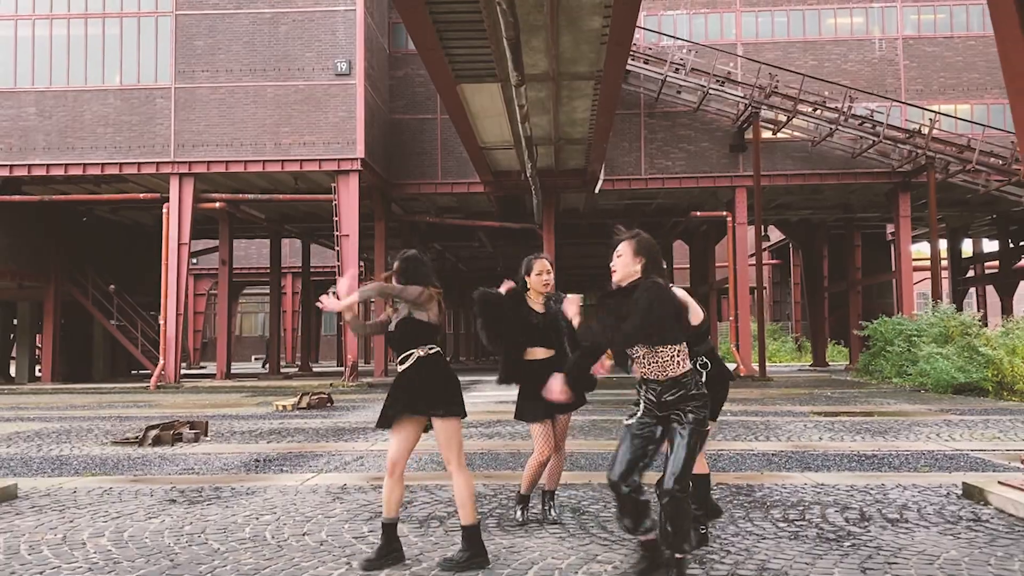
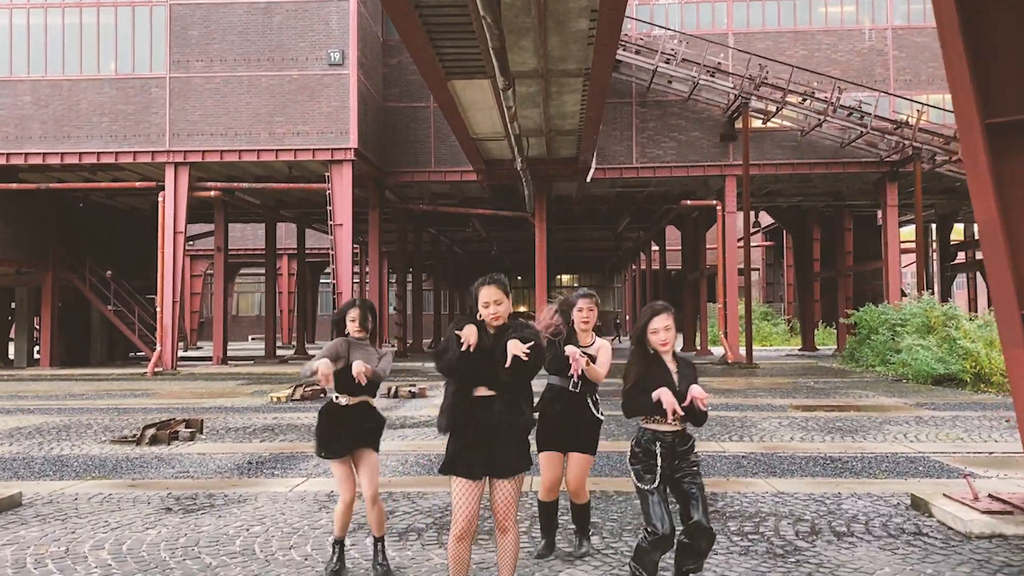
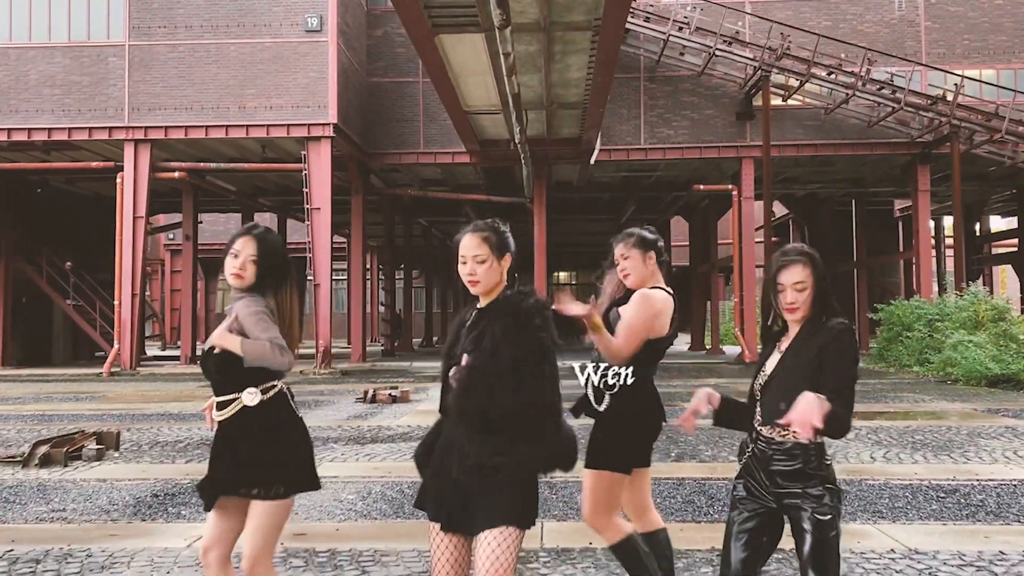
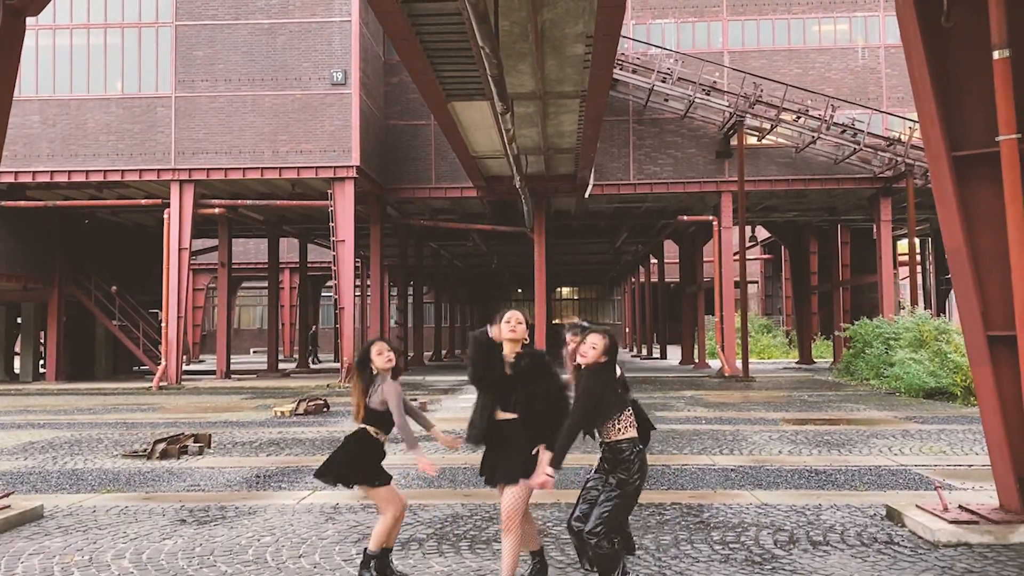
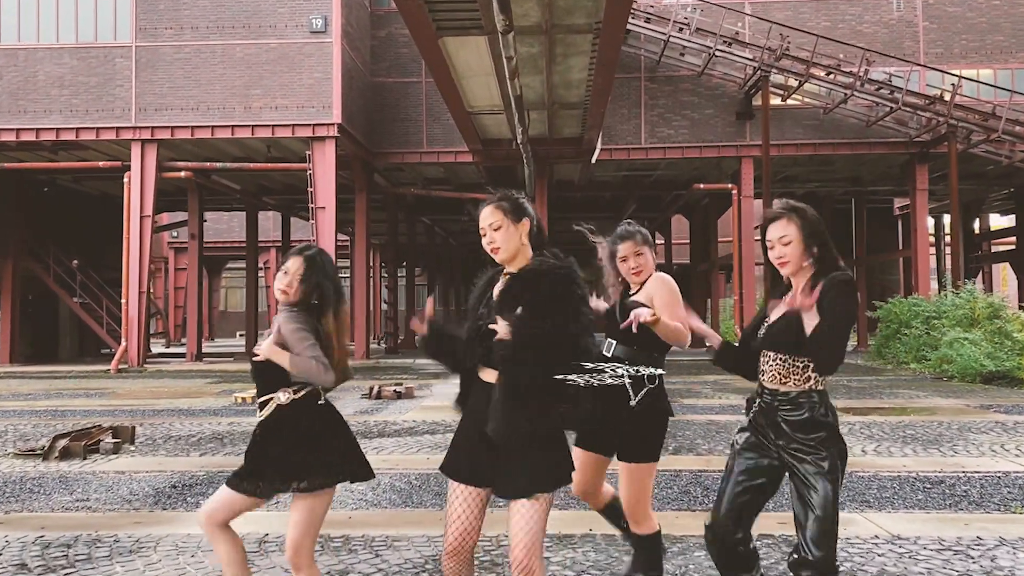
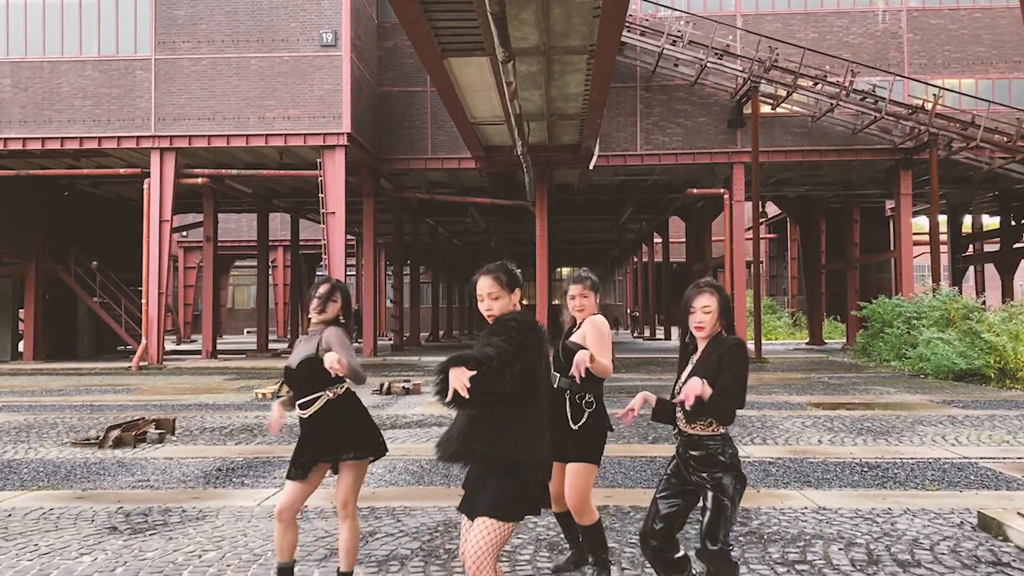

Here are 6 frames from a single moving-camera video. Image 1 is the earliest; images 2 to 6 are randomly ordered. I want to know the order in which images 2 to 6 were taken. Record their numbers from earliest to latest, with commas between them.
4, 2, 6, 5, 3
